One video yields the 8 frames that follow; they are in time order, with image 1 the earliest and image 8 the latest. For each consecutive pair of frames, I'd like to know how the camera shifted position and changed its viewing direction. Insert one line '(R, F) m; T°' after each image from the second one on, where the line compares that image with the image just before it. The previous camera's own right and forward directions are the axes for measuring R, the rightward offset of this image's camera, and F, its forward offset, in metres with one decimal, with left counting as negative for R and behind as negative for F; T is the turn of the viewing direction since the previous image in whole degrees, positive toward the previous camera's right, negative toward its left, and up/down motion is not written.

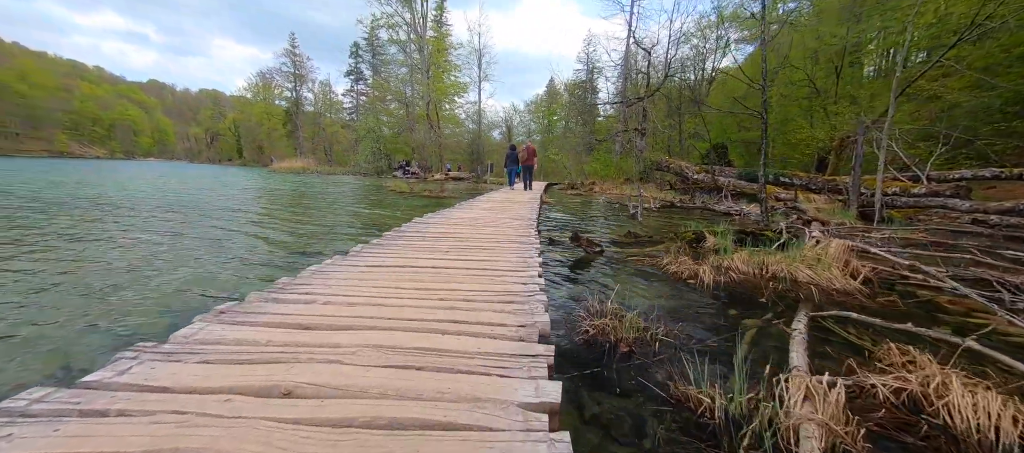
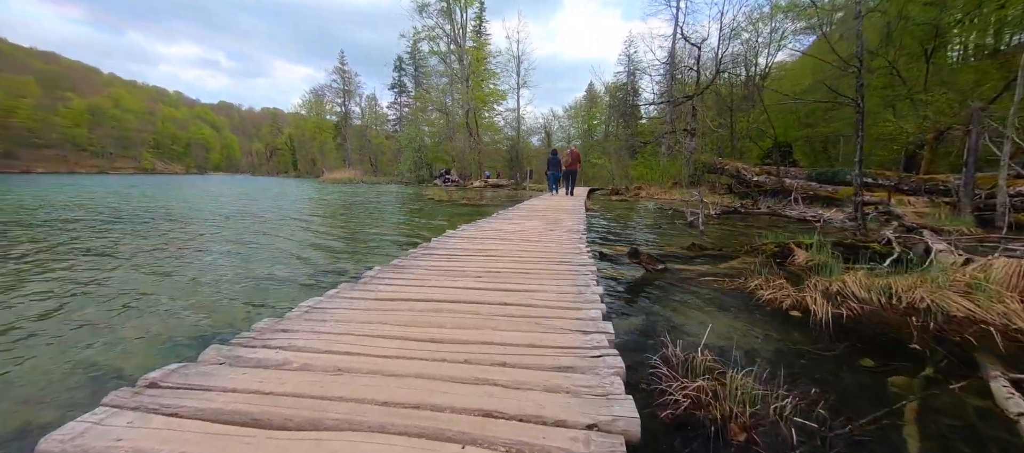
(-0.1, +0.5) m; -6°
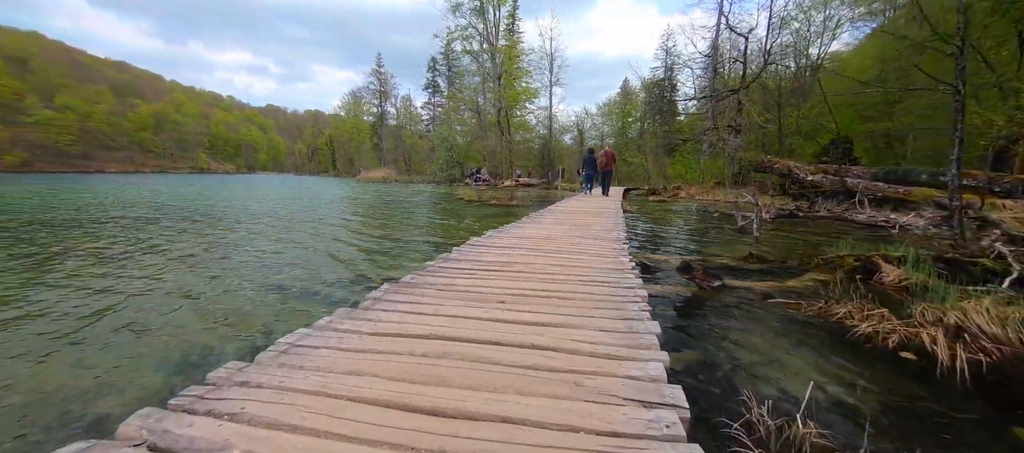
(0.0, +0.4) m; -5°
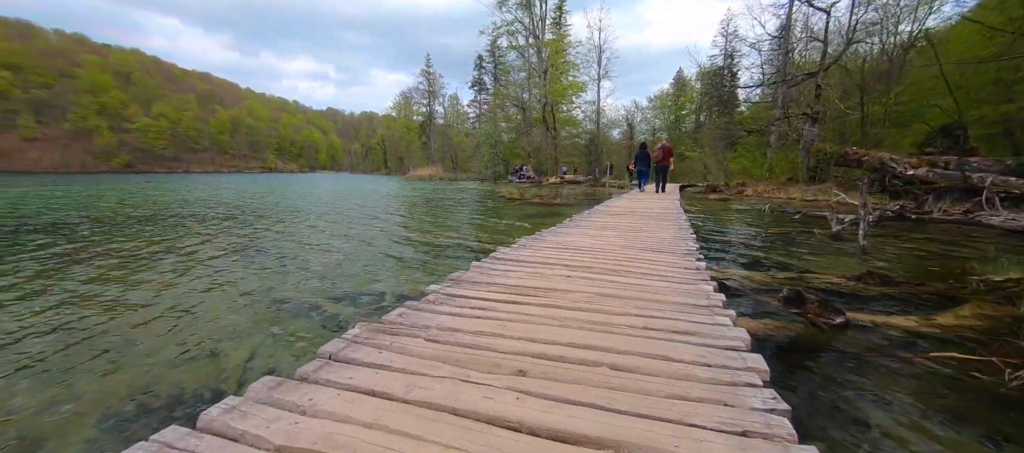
(0.0, +0.6) m; -7°
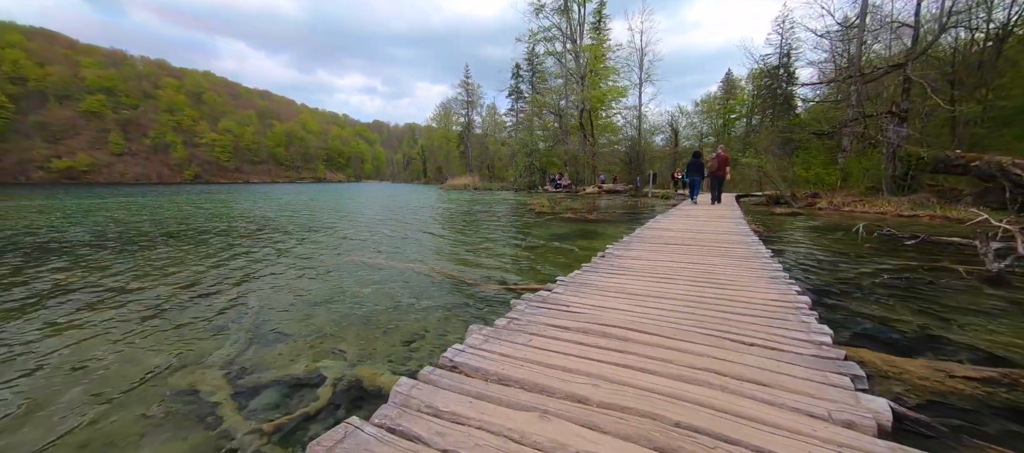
(+0.2, +1.1) m; -6°
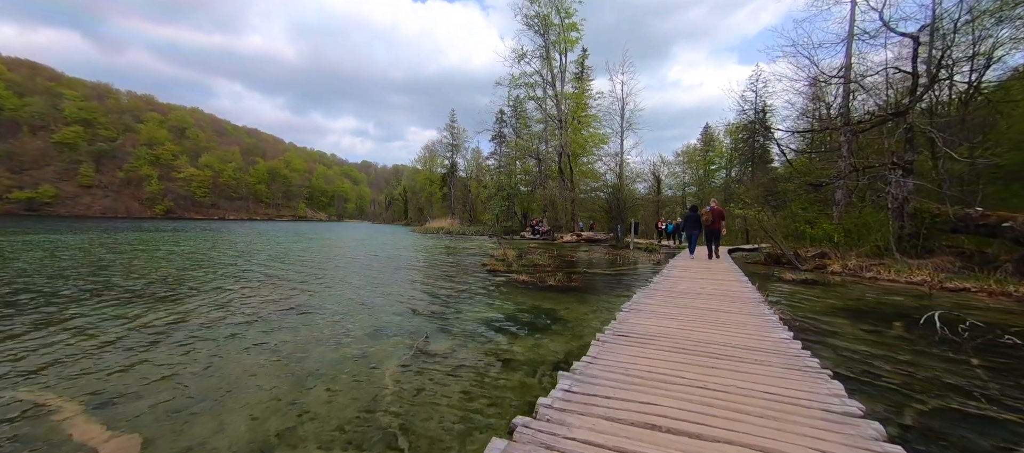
(+0.9, +2.2) m; +2°
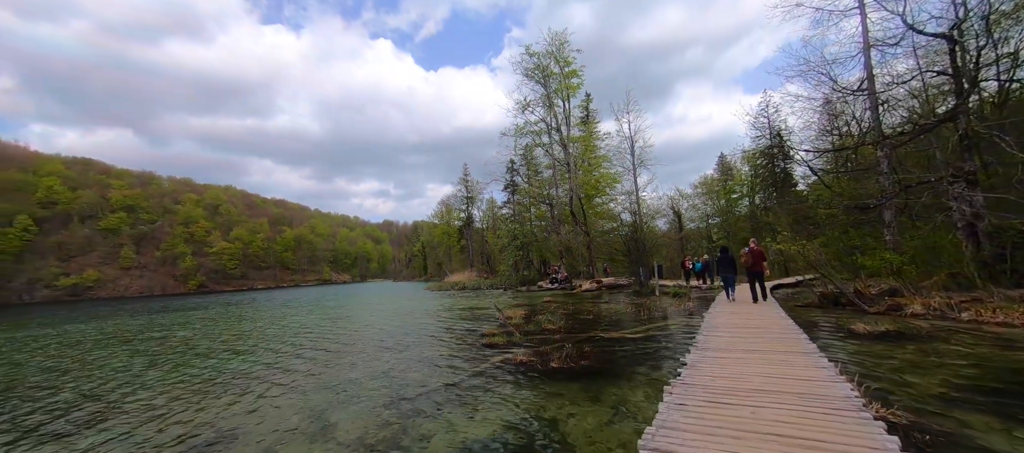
(+0.5, +1.2) m; -3°
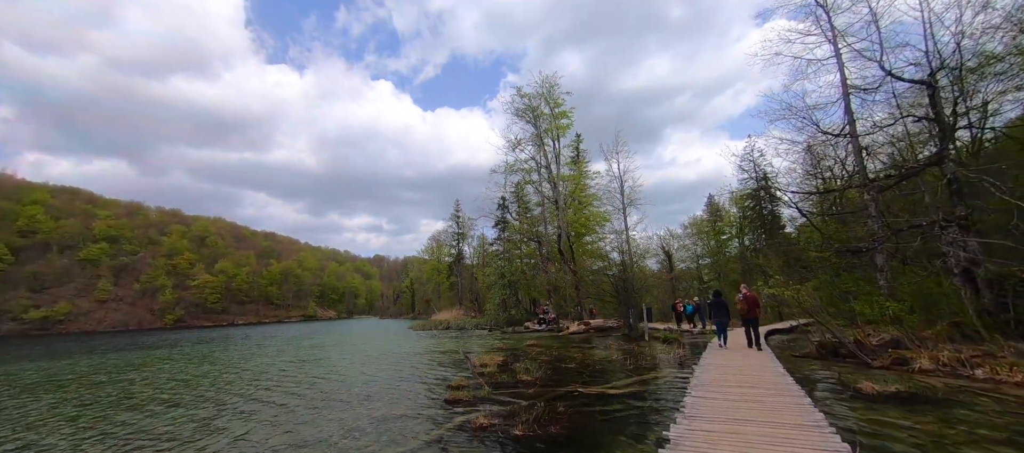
(+0.4, +0.6) m; +1°
